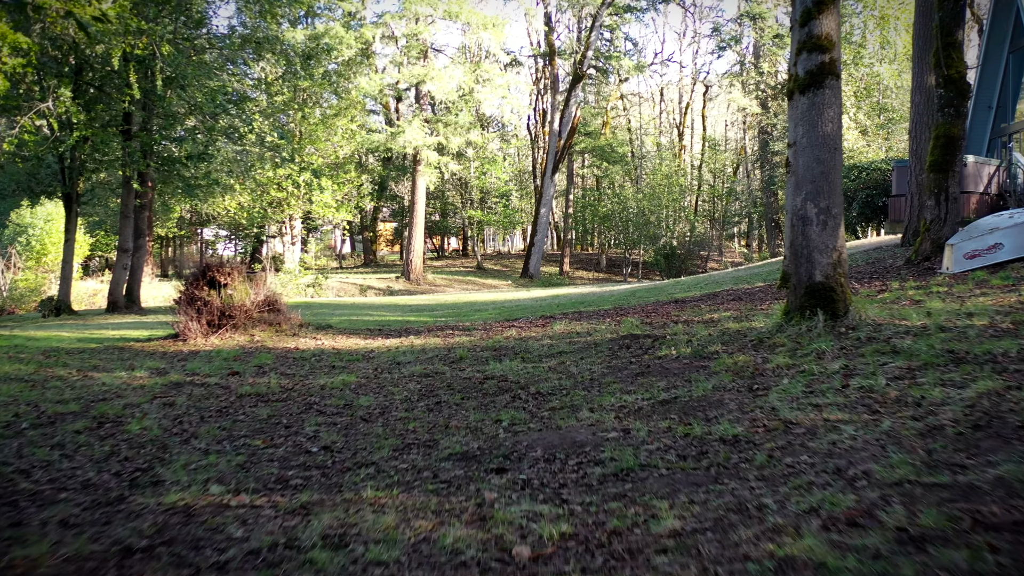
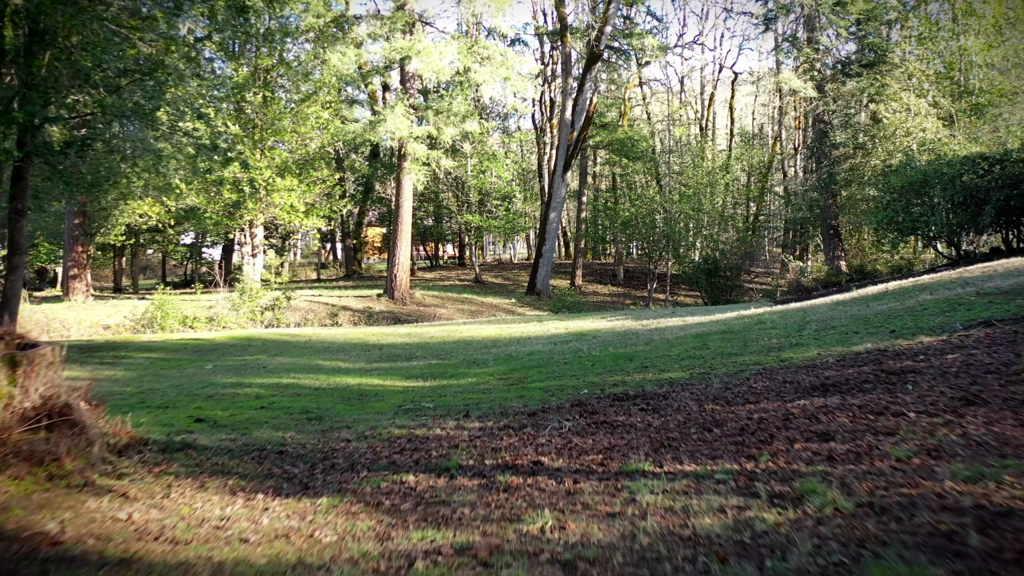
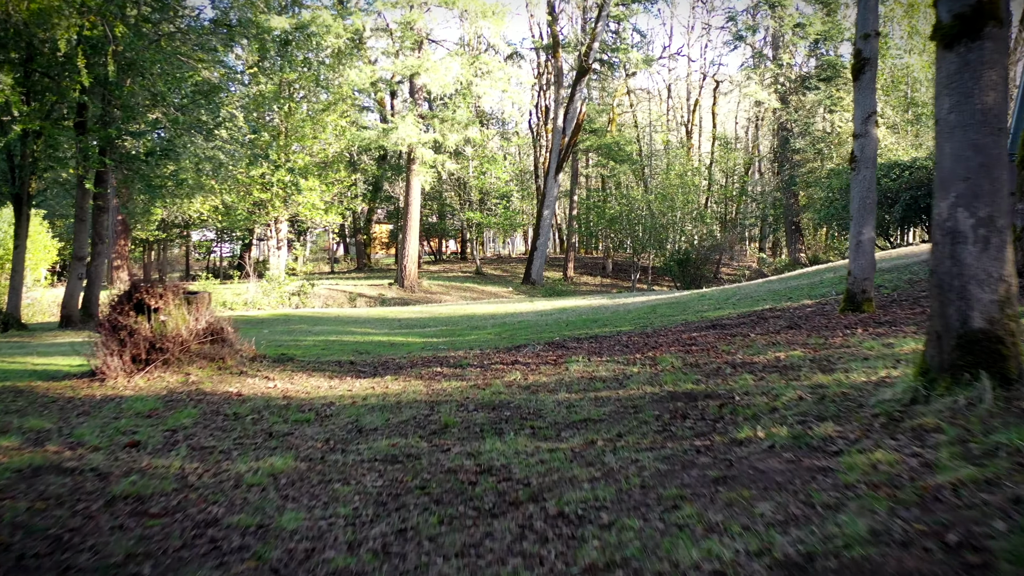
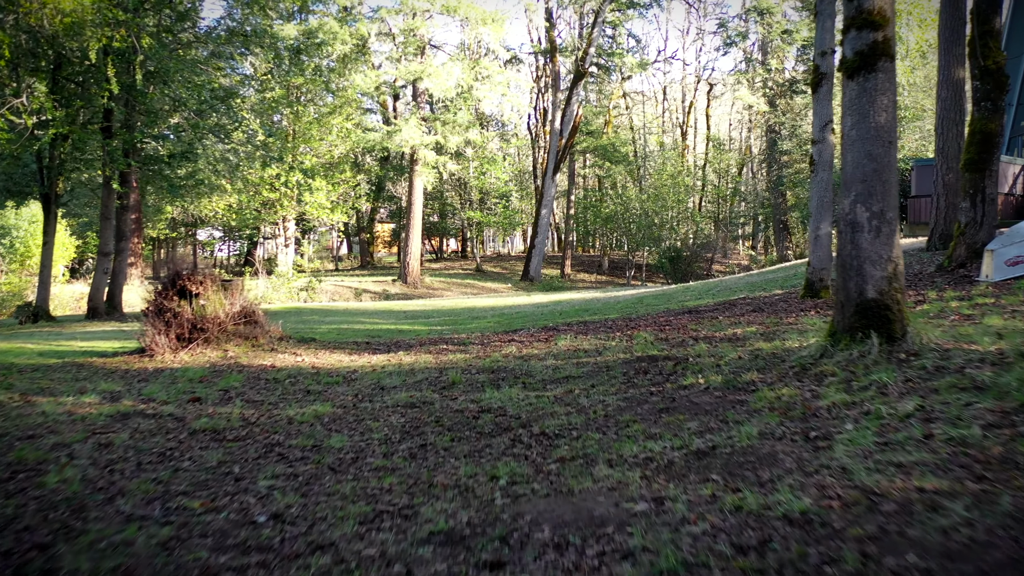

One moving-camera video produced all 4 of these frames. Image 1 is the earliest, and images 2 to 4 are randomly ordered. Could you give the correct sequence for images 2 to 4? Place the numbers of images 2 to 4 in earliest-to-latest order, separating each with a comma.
4, 3, 2
